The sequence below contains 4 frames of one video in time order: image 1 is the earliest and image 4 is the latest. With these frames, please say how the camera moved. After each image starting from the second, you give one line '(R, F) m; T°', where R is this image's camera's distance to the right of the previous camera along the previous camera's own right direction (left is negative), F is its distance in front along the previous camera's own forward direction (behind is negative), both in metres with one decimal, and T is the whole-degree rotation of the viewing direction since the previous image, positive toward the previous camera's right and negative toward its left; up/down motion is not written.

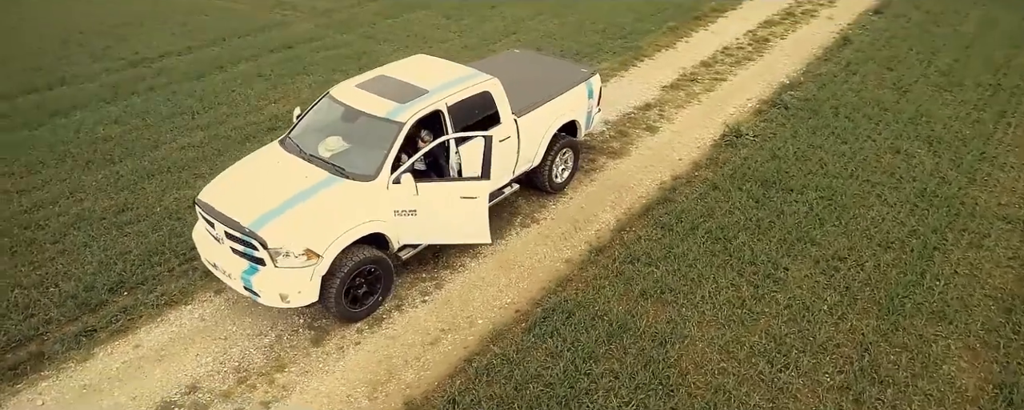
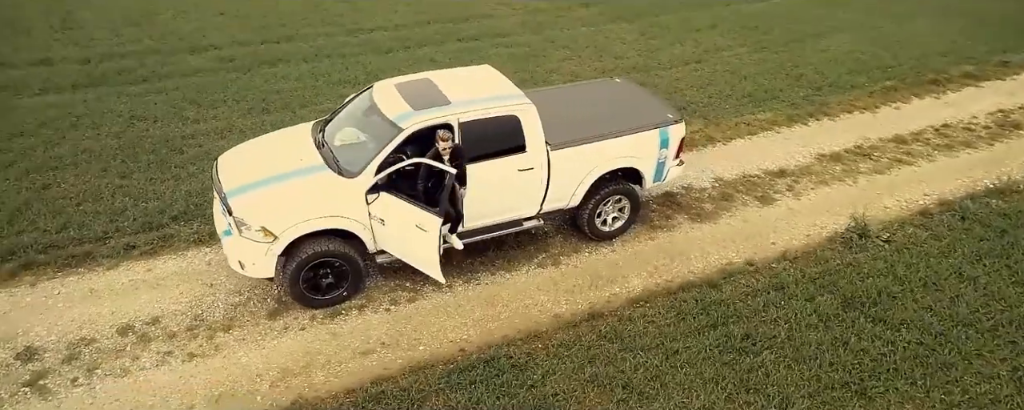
(+2.0, +0.8) m; -20°
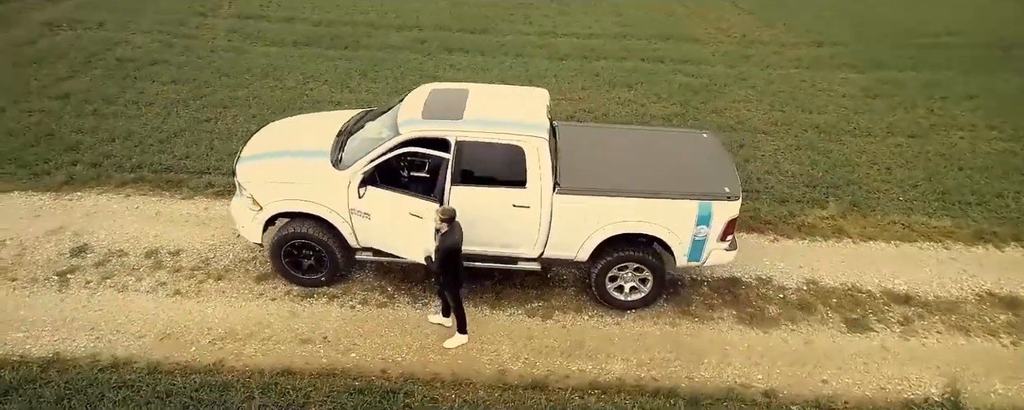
(+2.1, +0.8) m; -21°
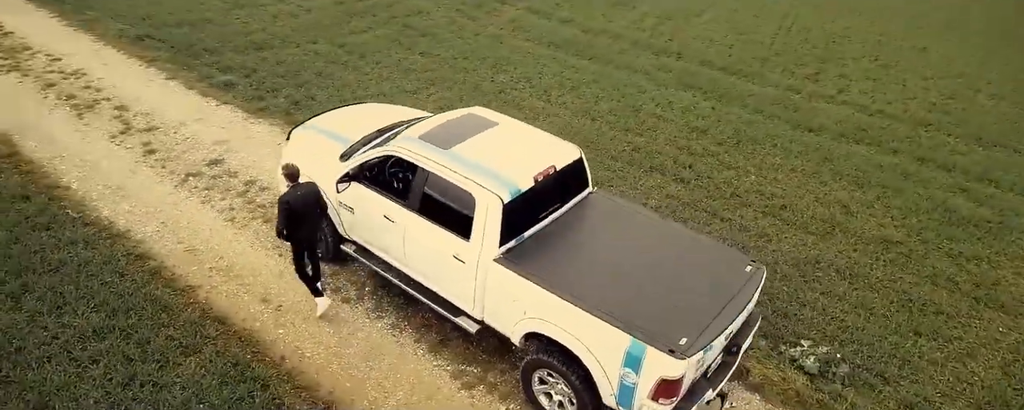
(+2.8, +1.2) m; -28°
